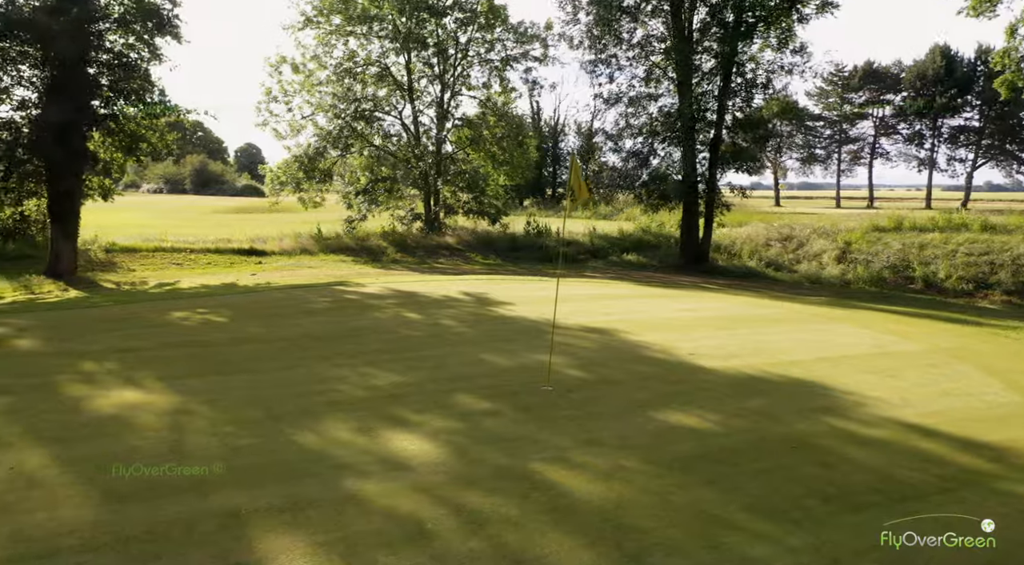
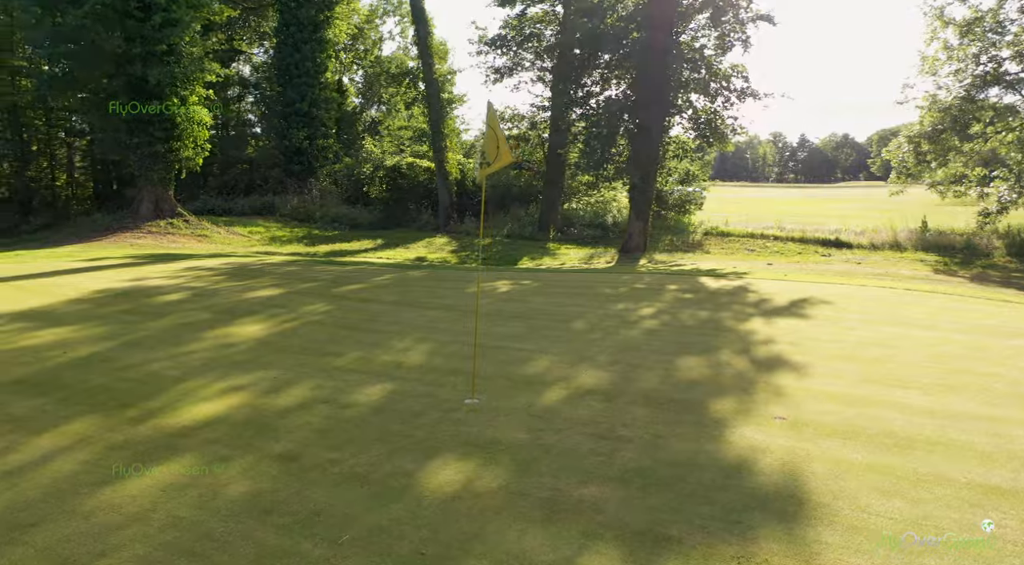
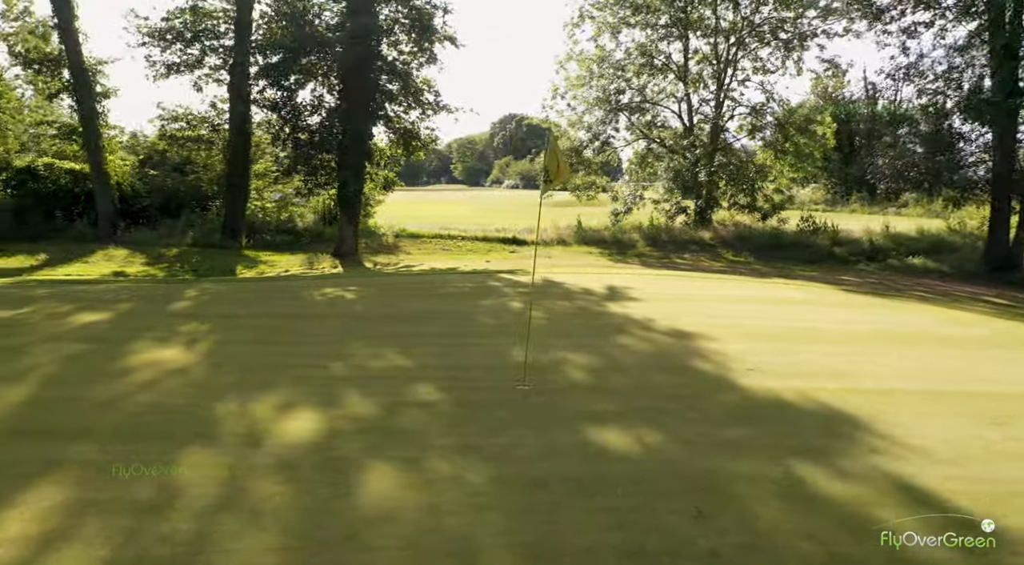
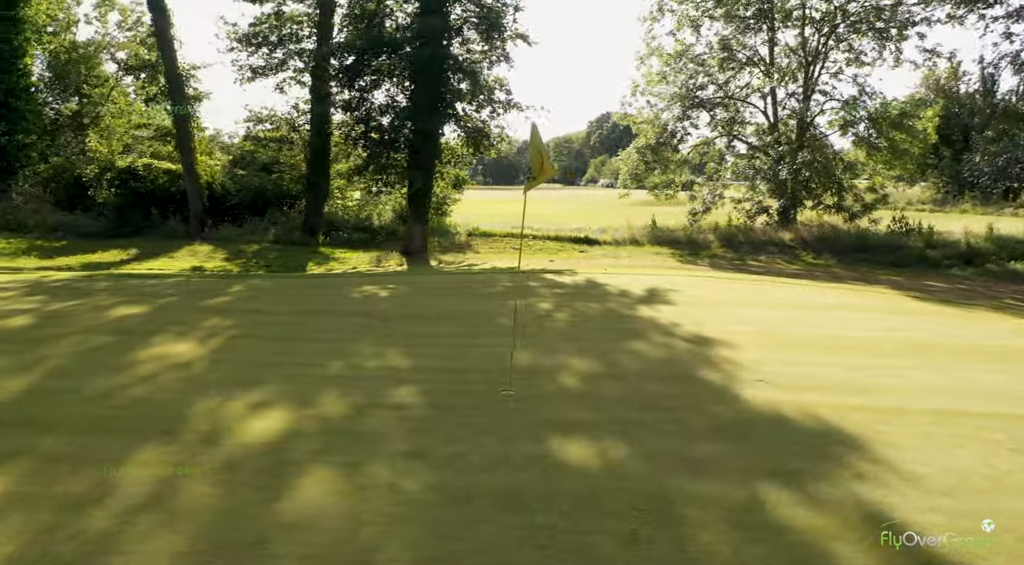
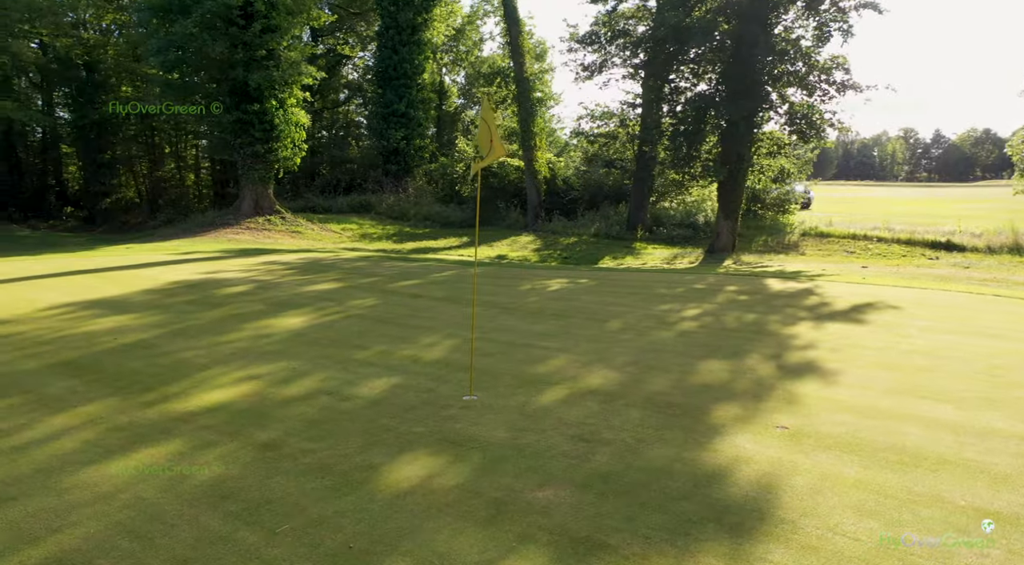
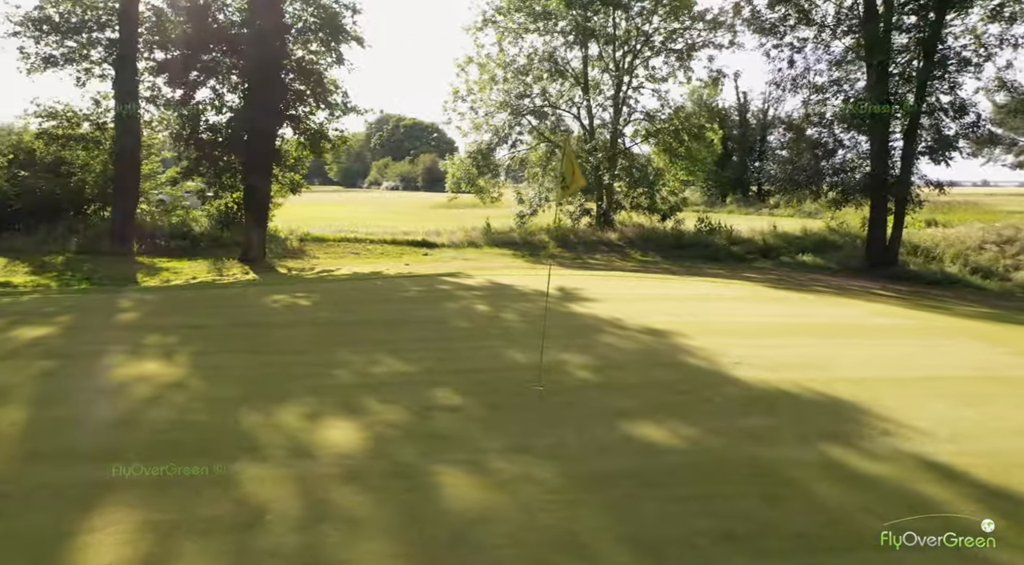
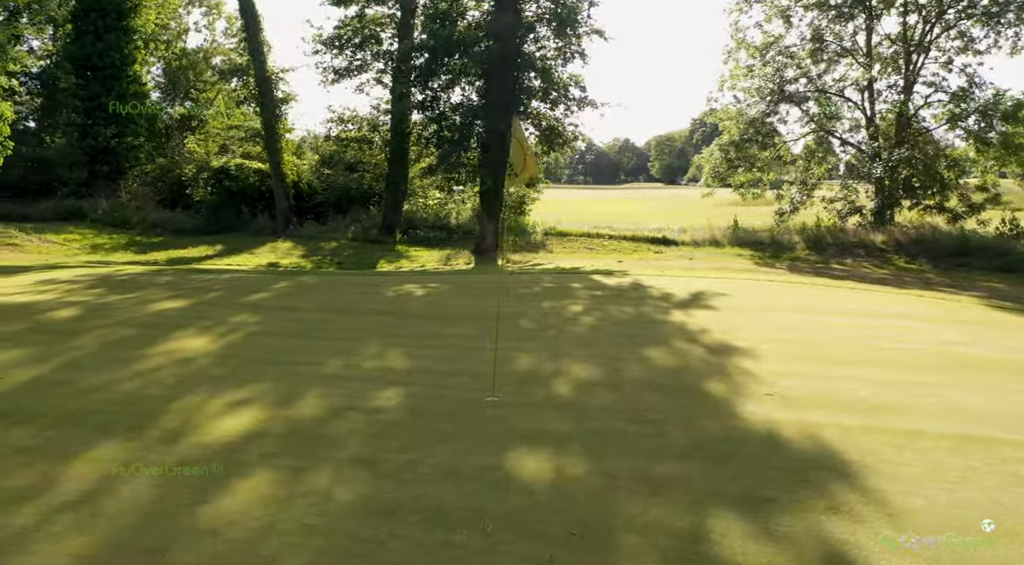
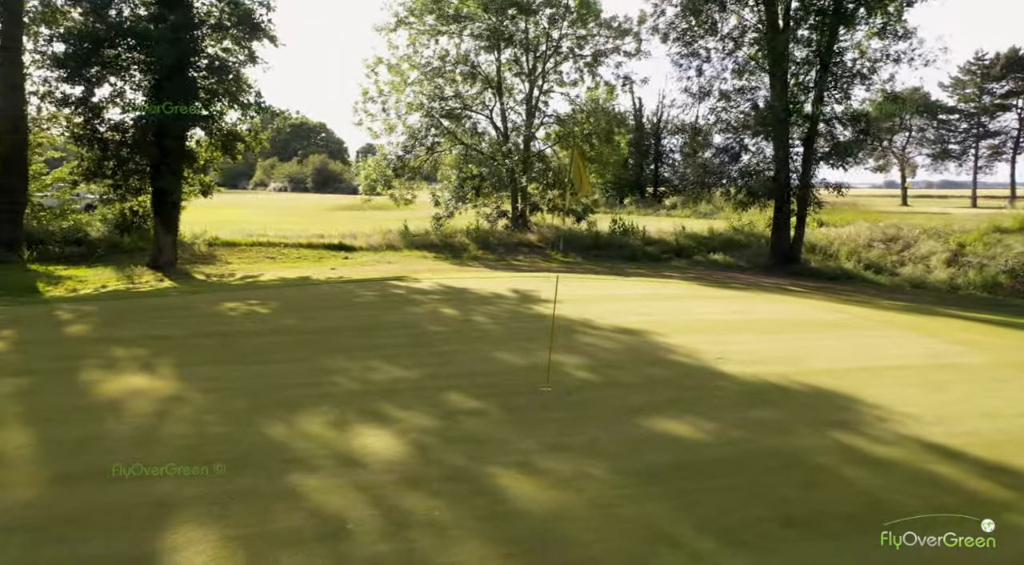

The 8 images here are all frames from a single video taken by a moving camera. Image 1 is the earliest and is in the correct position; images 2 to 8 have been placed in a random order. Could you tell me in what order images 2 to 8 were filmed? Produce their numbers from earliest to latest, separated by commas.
8, 6, 3, 4, 7, 2, 5
